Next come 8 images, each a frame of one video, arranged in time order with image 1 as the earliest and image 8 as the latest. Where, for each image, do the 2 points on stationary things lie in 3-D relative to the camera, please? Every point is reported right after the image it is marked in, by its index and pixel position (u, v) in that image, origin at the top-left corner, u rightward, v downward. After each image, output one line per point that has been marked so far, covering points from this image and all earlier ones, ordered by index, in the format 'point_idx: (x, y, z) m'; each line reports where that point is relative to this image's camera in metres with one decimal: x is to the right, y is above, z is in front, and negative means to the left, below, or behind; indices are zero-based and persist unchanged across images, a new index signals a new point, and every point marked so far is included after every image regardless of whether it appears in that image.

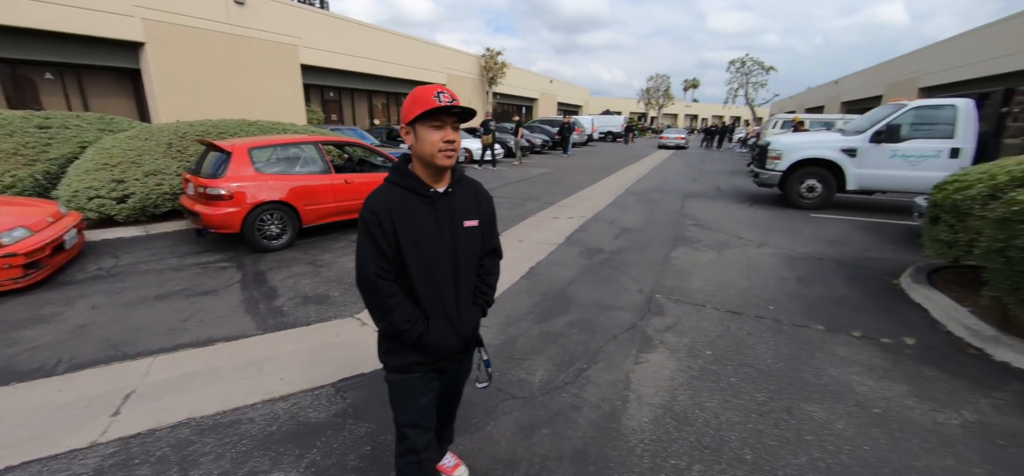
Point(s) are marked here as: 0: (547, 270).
0: (+0.7, -0.5, +6.9) m
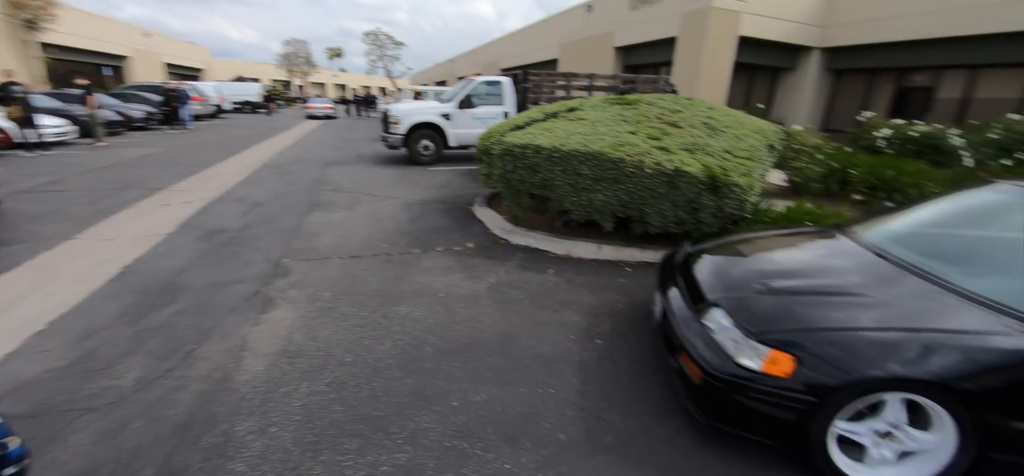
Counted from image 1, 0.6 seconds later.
0: (-4.6, -0.2, +5.9) m
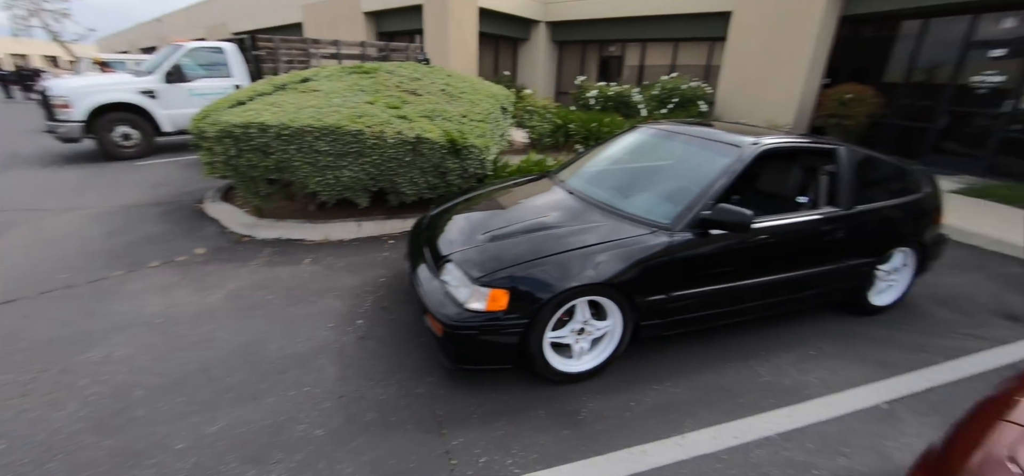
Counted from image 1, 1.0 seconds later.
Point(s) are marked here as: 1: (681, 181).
0: (-6.9, -1.0, +3.2) m
1: (+1.1, +0.4, +3.0) m
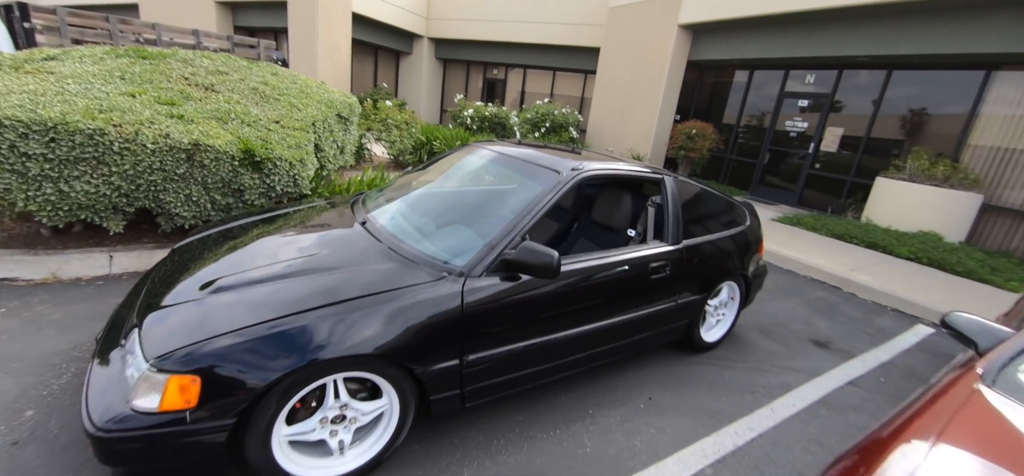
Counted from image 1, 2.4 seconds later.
0: (-7.9, -1.1, +0.8) m
1: (0.0, +0.1, +2.5) m
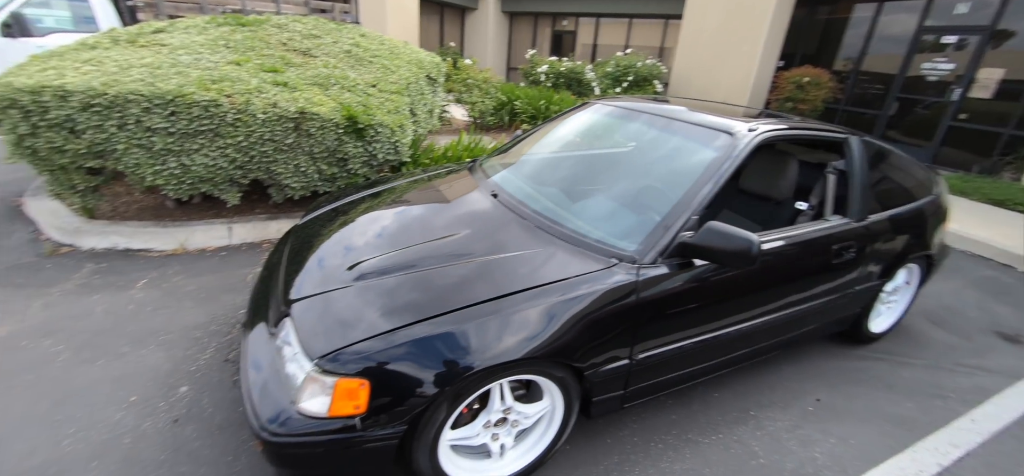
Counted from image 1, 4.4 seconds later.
0: (-7.3, -1.1, +1.6) m
1: (+0.7, +0.3, +2.2) m
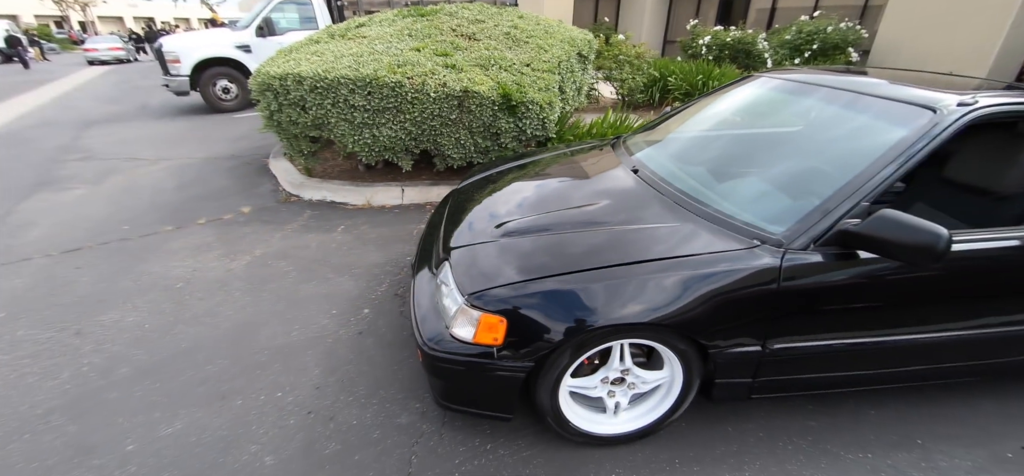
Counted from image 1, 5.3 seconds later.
0: (-6.6, -0.4, +4.0) m
1: (+1.3, +0.3, +2.1) m
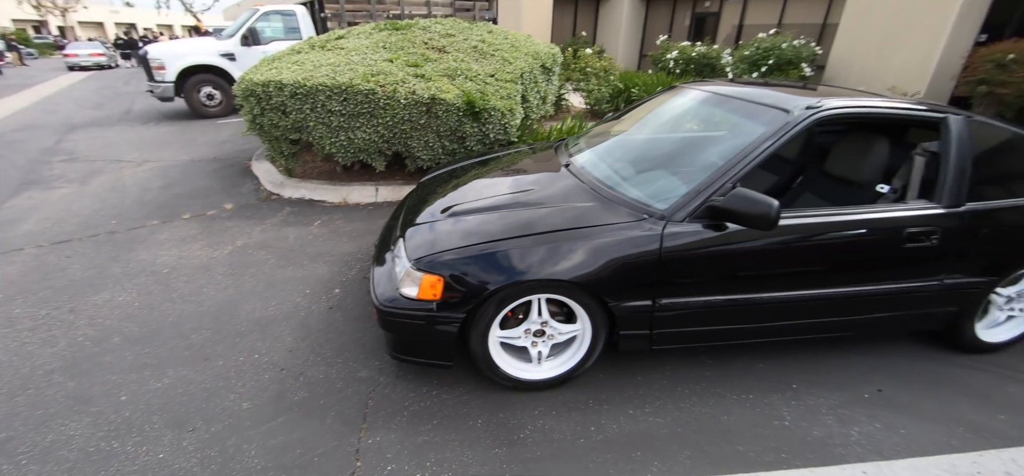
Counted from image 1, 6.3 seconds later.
0: (-6.9, -0.3, +4.1) m
1: (+1.0, +0.4, +2.5) m
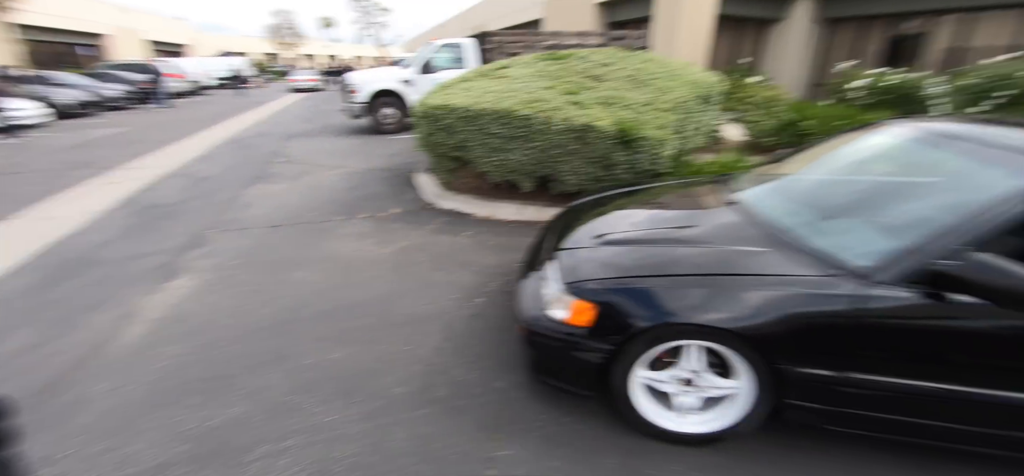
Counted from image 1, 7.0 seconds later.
0: (-5.5, +0.1, +5.8) m
1: (+1.8, +0.1, +2.2) m
